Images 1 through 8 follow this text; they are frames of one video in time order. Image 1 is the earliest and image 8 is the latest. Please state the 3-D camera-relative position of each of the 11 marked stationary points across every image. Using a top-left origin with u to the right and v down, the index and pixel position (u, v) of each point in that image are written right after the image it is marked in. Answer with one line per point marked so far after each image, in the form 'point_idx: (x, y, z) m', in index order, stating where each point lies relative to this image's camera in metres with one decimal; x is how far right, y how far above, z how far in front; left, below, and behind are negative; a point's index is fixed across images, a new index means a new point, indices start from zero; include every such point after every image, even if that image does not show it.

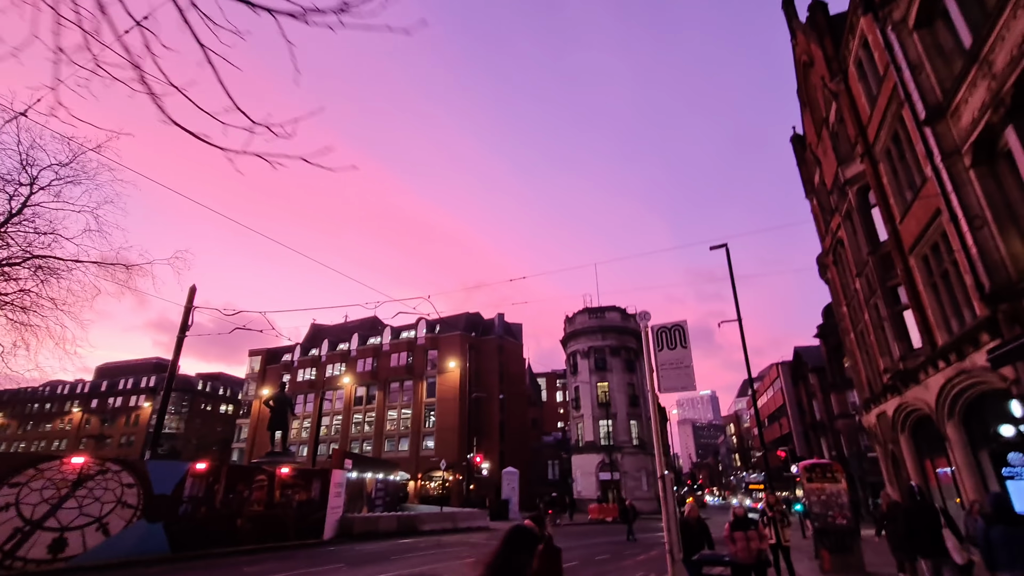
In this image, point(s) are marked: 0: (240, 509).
0: (-7.7, -6.2, +13.8) m
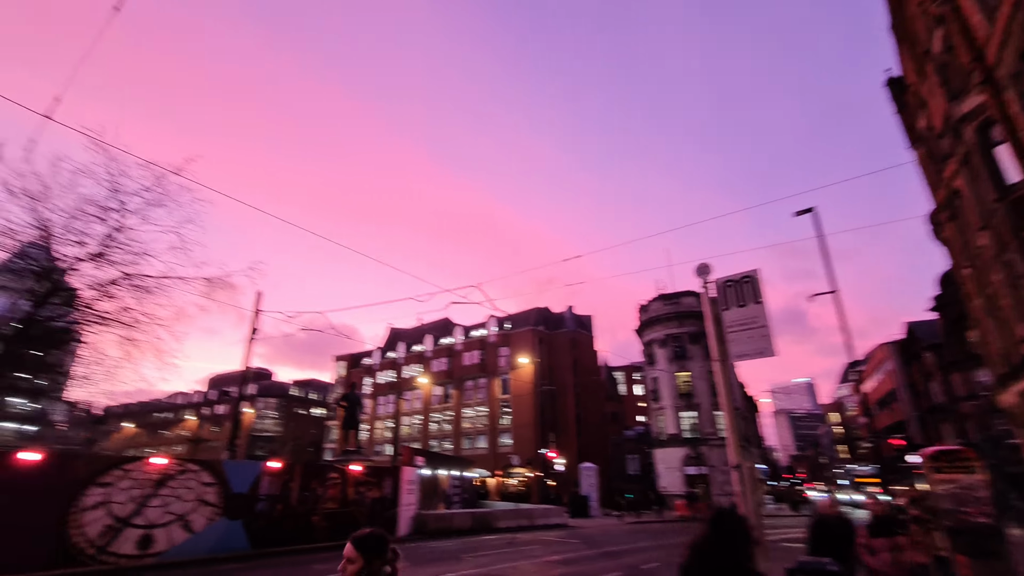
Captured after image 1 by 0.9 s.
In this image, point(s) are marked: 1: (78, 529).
0: (-5.6, -6.3, +14.1) m
1: (-8.7, -4.8, +9.8) m
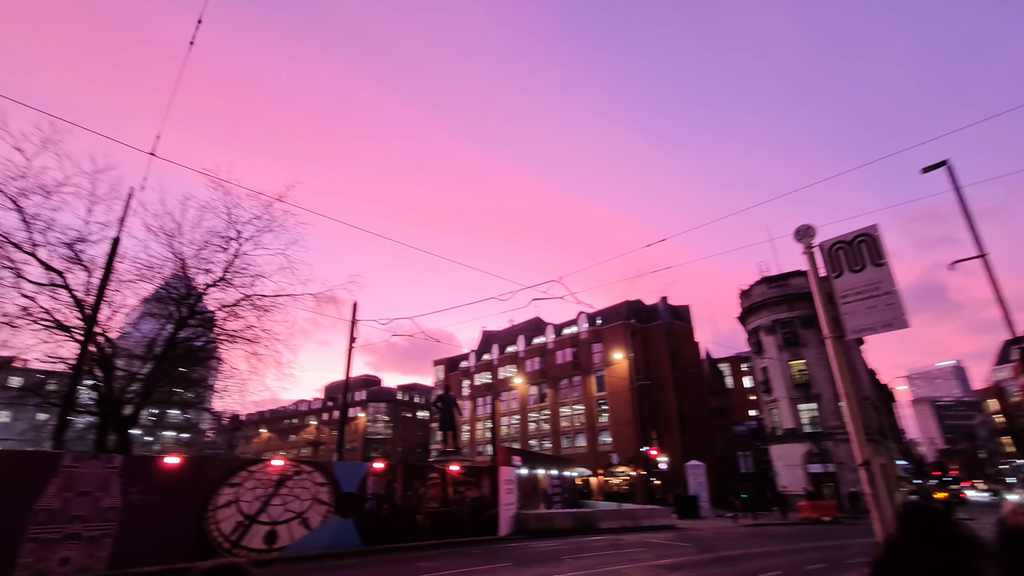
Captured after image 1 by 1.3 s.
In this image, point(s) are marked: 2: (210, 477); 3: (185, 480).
0: (-2.8, -6.4, +14.5) m
1: (-6.6, -5.3, +10.9) m
2: (-6.8, -4.3, +11.0) m
3: (-7.1, -4.2, +10.7) m
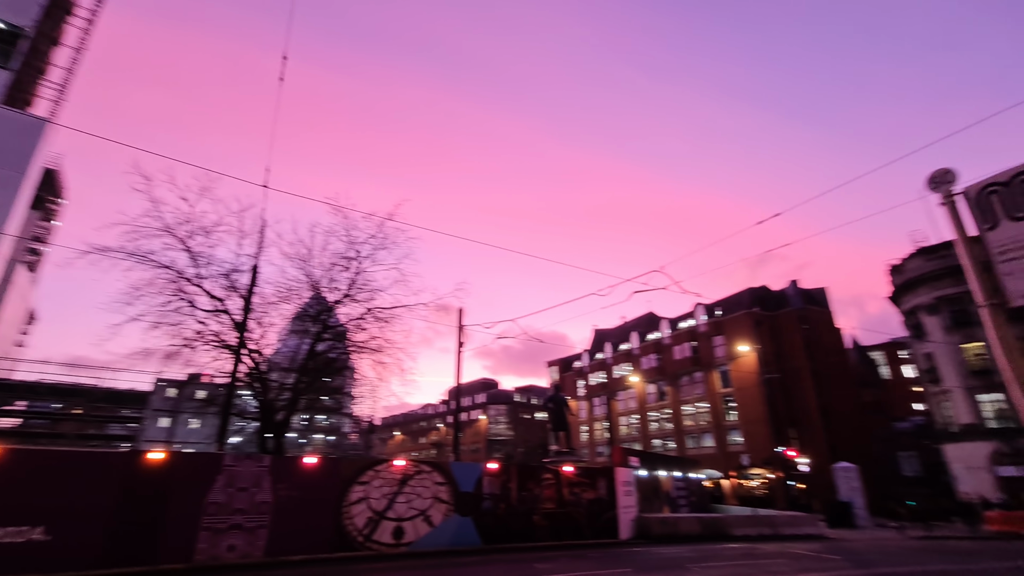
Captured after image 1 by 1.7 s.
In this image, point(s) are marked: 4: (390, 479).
0: (+0.7, -6.5, +14.6) m
1: (-4.0, -5.6, +11.9) m
2: (-4.2, -4.6, +12.1) m
3: (-4.6, -4.6, +11.8) m
4: (-3.1, -4.9, +12.6) m
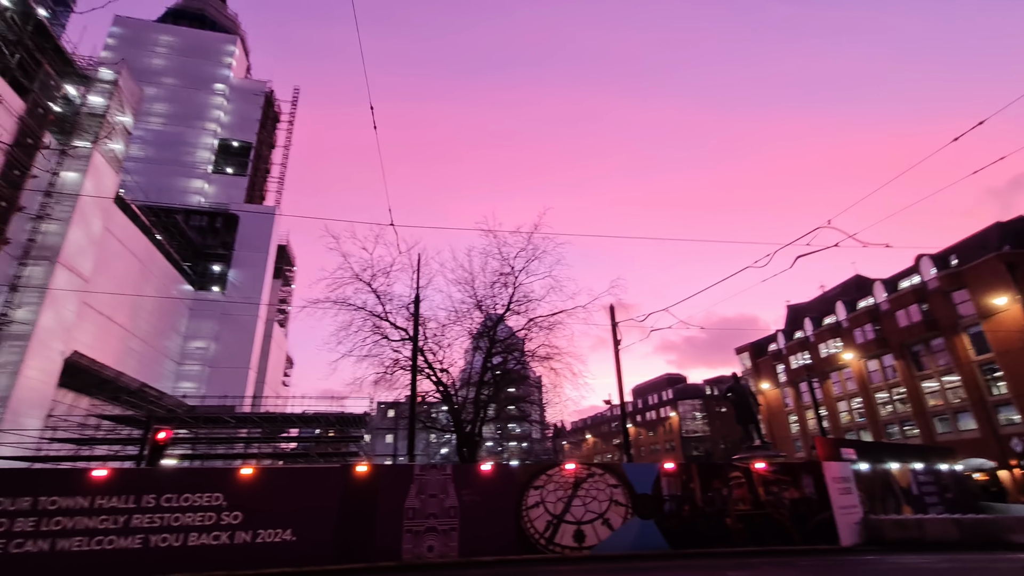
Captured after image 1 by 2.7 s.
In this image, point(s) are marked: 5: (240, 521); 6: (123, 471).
0: (+5.8, -5.9, +13.3) m
1: (+0.5, -5.9, +12.4) m
2: (+0.1, -5.0, +12.6) m
3: (-0.3, -5.0, +12.5) m
4: (+1.3, -5.1, +12.8) m
5: (-6.1, -5.2, +11.0) m
6: (-8.5, -4.0, +10.7) m
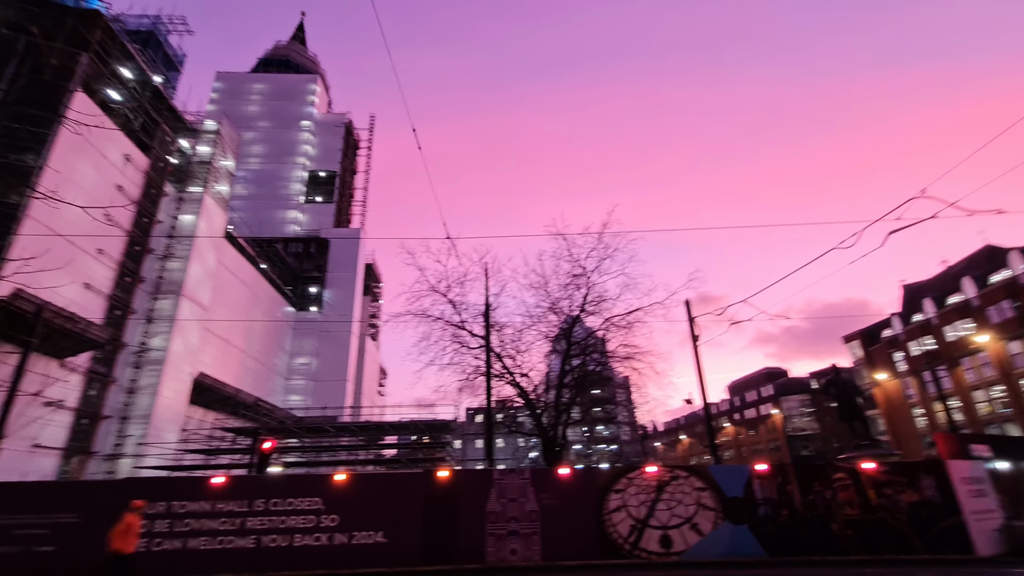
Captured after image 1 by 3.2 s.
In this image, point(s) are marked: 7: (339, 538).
0: (+7.9, -5.6, +12.2) m
1: (+2.5, -5.9, +12.1) m
2: (+2.2, -5.0, +12.4) m
3: (+1.7, -5.1, +12.4) m
4: (+3.4, -5.0, +12.4) m
5: (-4.2, -5.7, +11.8) m
6: (-6.7, -4.7, +12.0) m
7: (-4.1, -6.0, +11.7) m
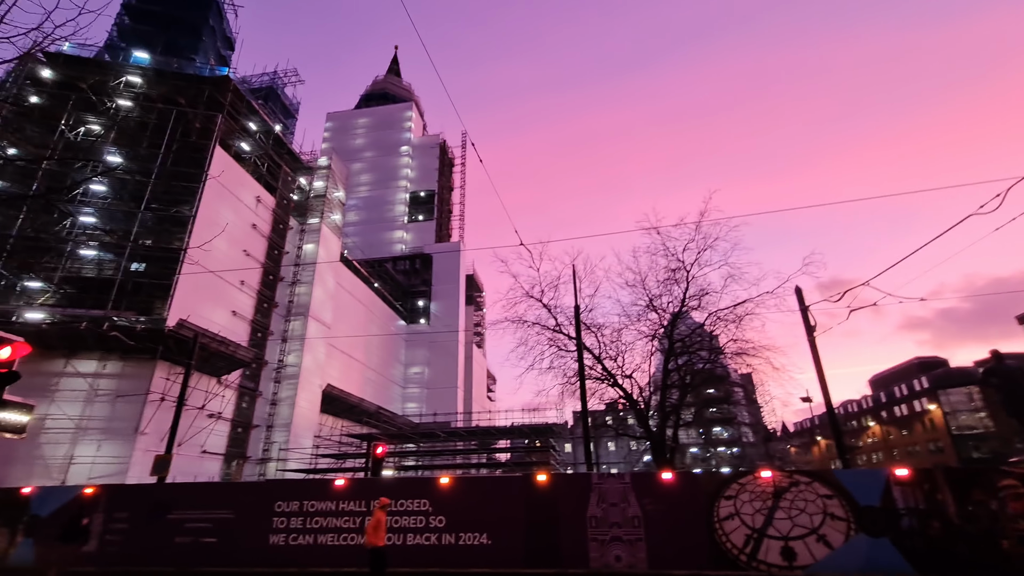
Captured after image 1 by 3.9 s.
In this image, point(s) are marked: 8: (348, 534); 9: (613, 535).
0: (+10.2, -5.0, +10.2) m
1: (+4.9, -5.7, +11.3) m
2: (+4.6, -4.8, +11.7) m
3: (+4.1, -4.9, +11.8) m
4: (+5.8, -4.8, +11.4) m
5: (-1.7, -6.0, +12.4) m
6: (-4.2, -5.2, +13.1) m
7: (-1.6, -6.3, +12.3) m
8: (-4.2, -6.4, +12.7) m
9: (+2.4, -5.9, +11.7) m
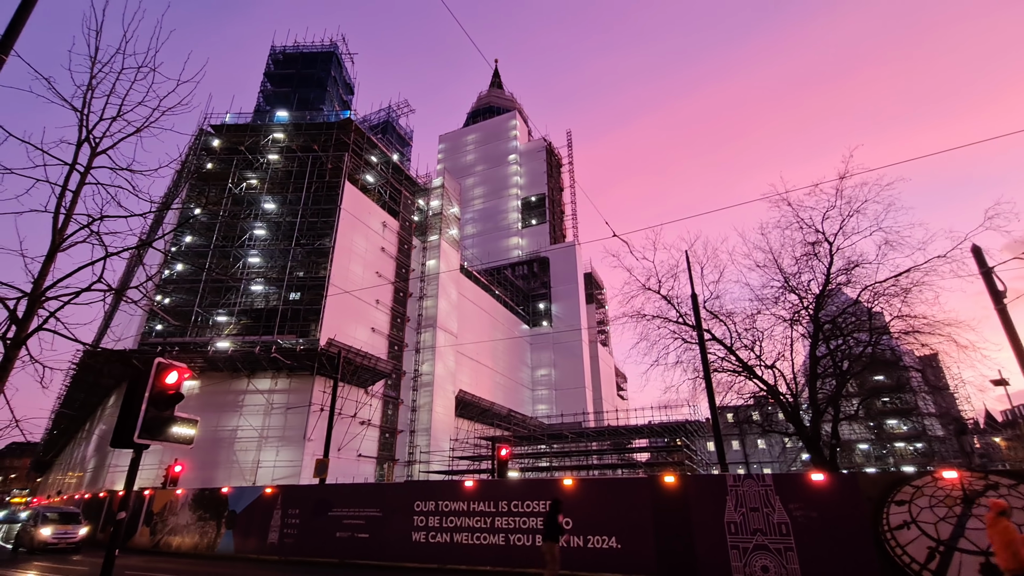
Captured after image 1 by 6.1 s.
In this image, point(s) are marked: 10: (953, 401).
0: (+12.3, -3.8, +7.3) m
1: (+7.6, -5.1, +9.6) m
2: (+7.3, -4.2, +10.1) m
3: (+6.9, -4.4, +10.2) m
4: (+8.3, -4.0, +9.5) m
5: (+1.5, -6.0, +12.3) m
6: (-0.8, -5.4, +13.6) m
7: (+1.6, -6.3, +12.1) m
8: (-0.8, -6.6, +13.2) m
9: (+5.3, -5.5, +10.6) m
10: (+16.8, -4.3, +18.9) m
